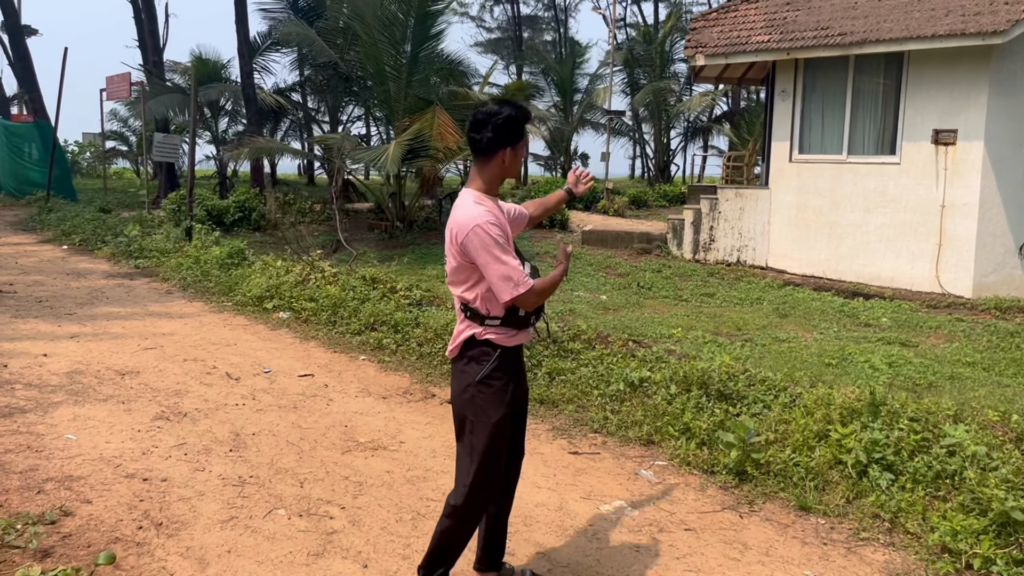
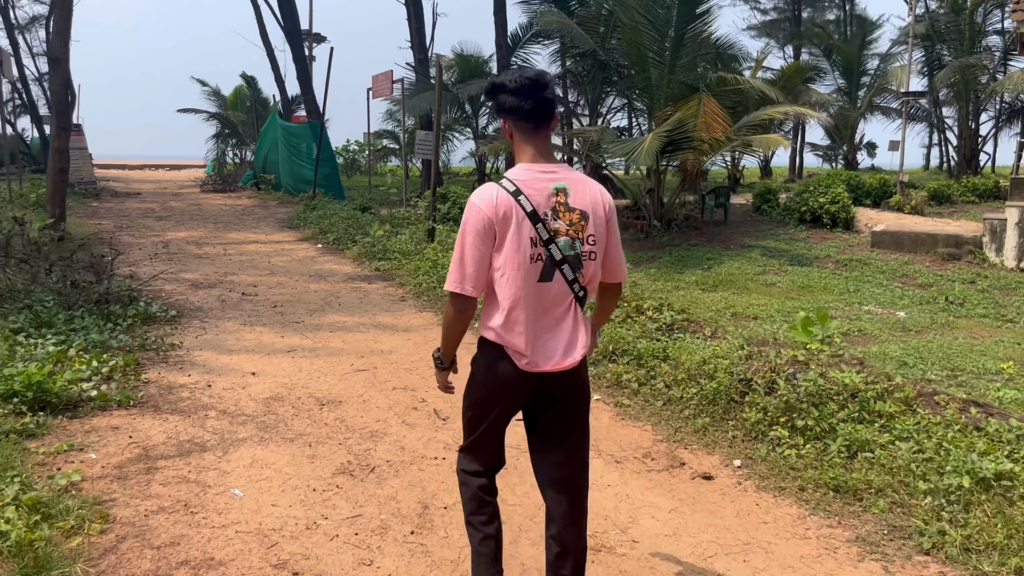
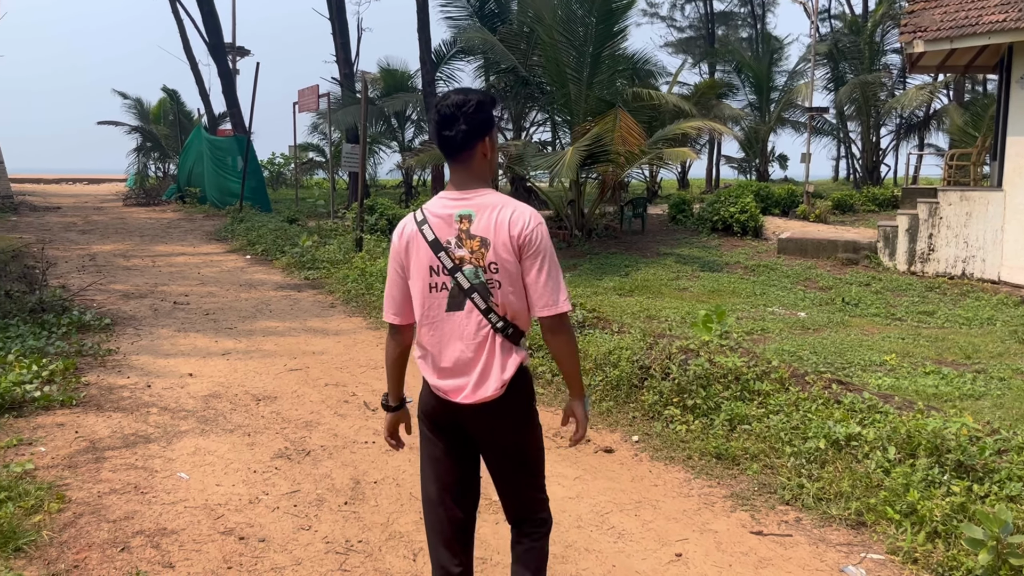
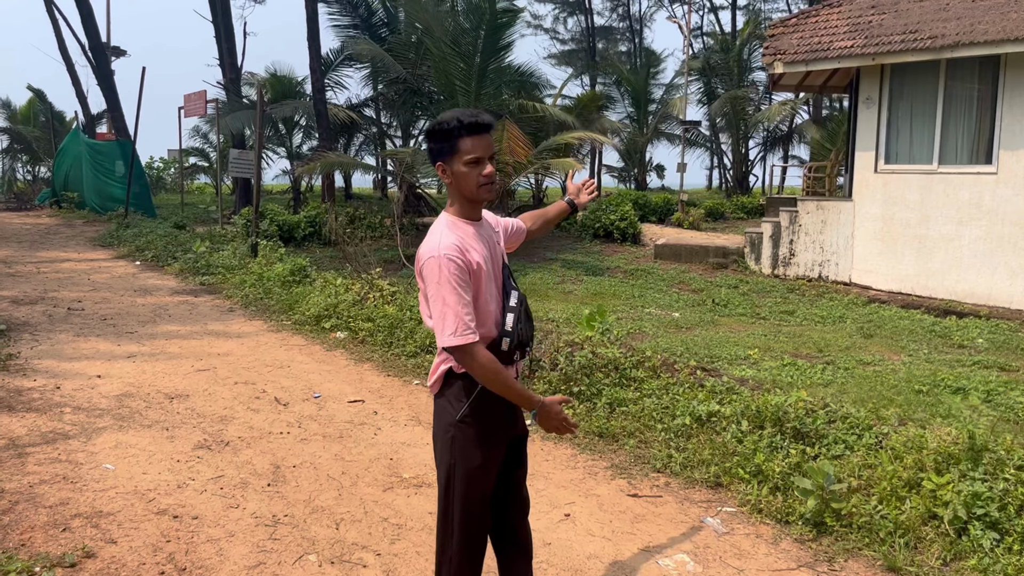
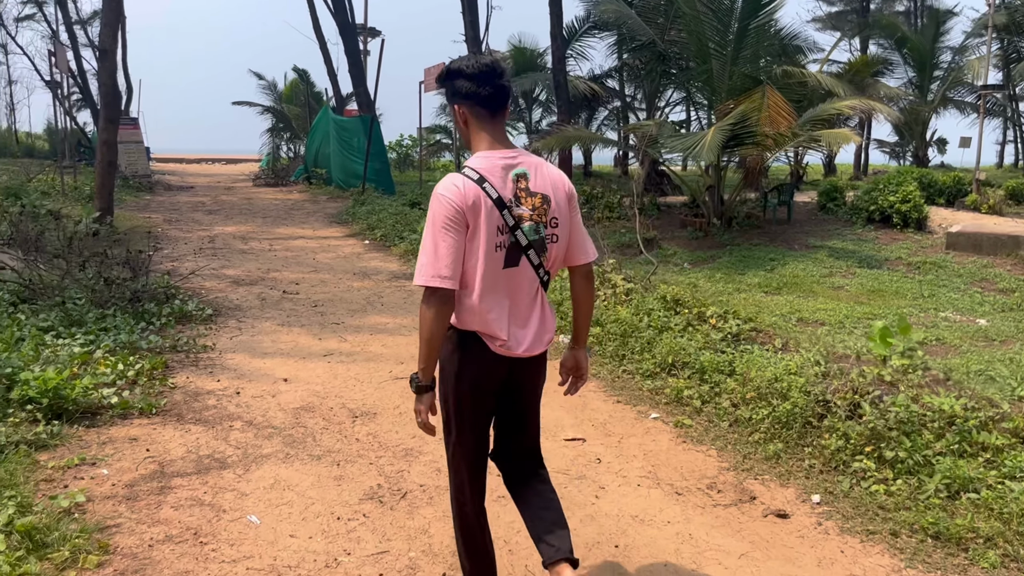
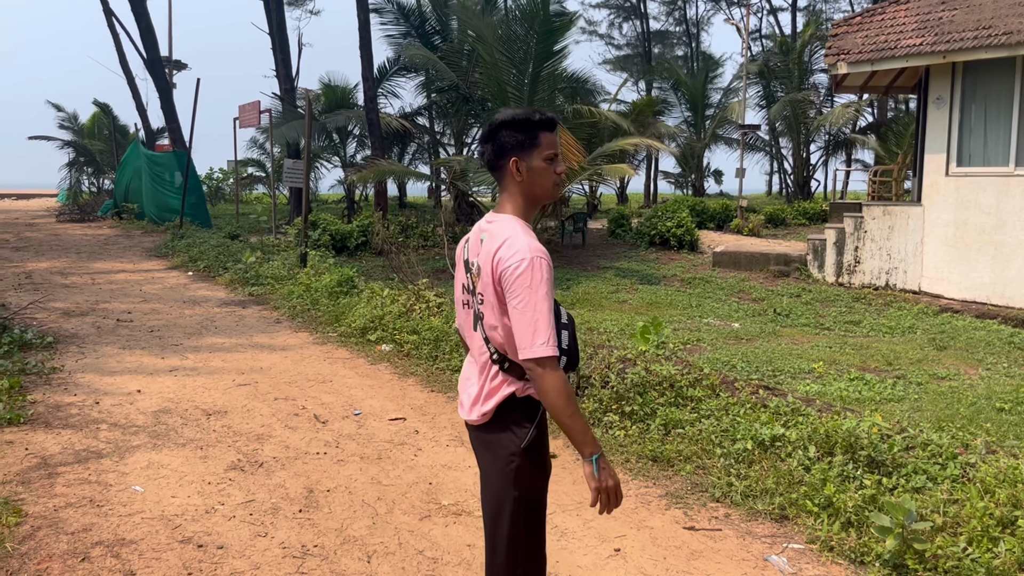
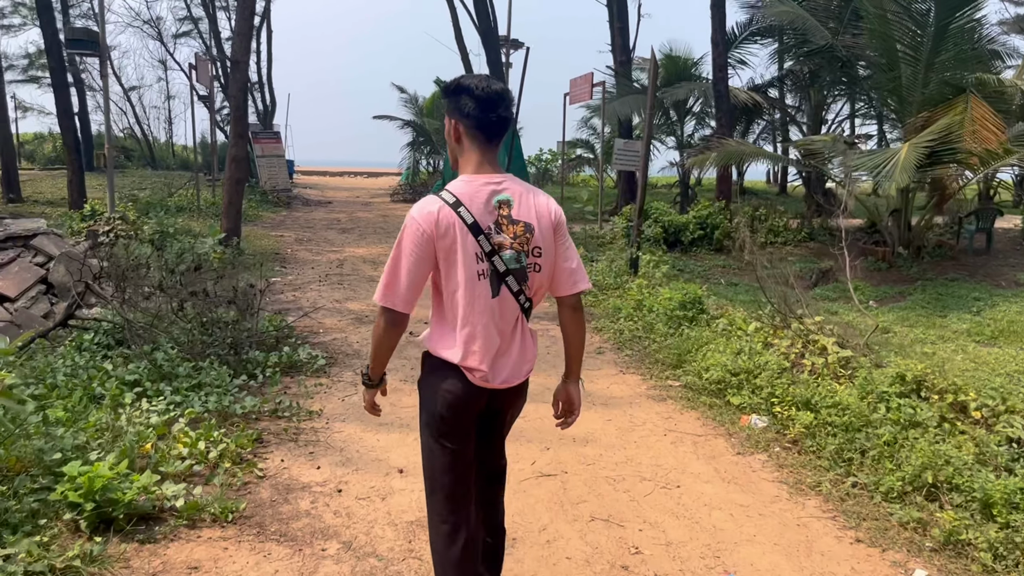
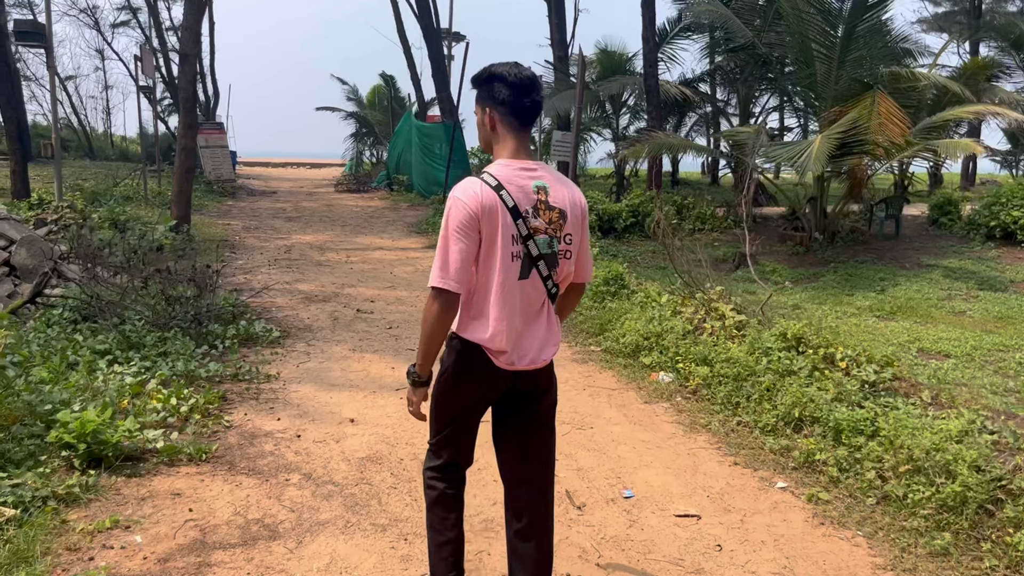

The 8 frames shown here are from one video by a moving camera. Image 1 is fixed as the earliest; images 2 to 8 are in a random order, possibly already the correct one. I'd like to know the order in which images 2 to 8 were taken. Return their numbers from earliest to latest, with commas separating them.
4, 6, 3, 2, 5, 8, 7
